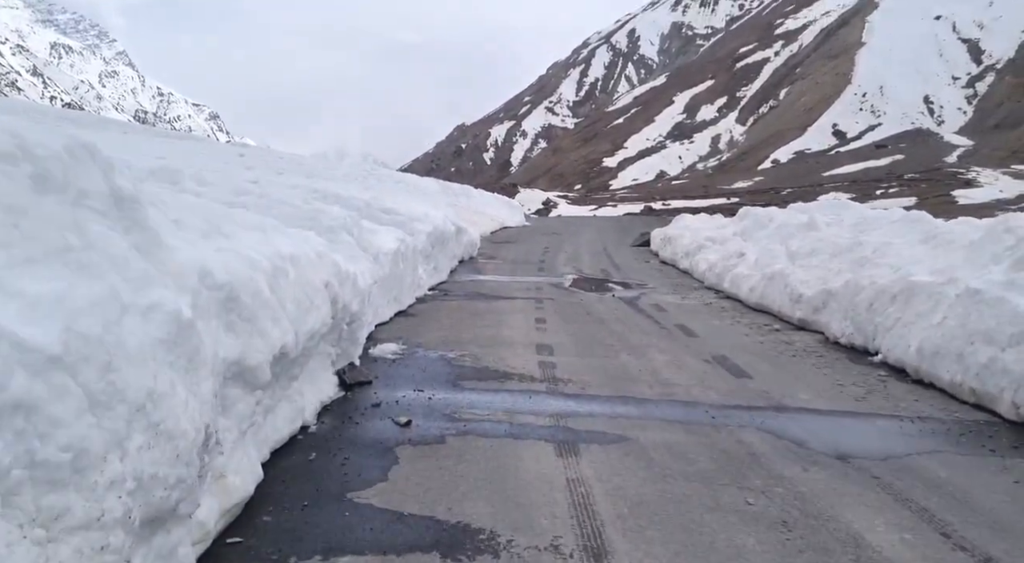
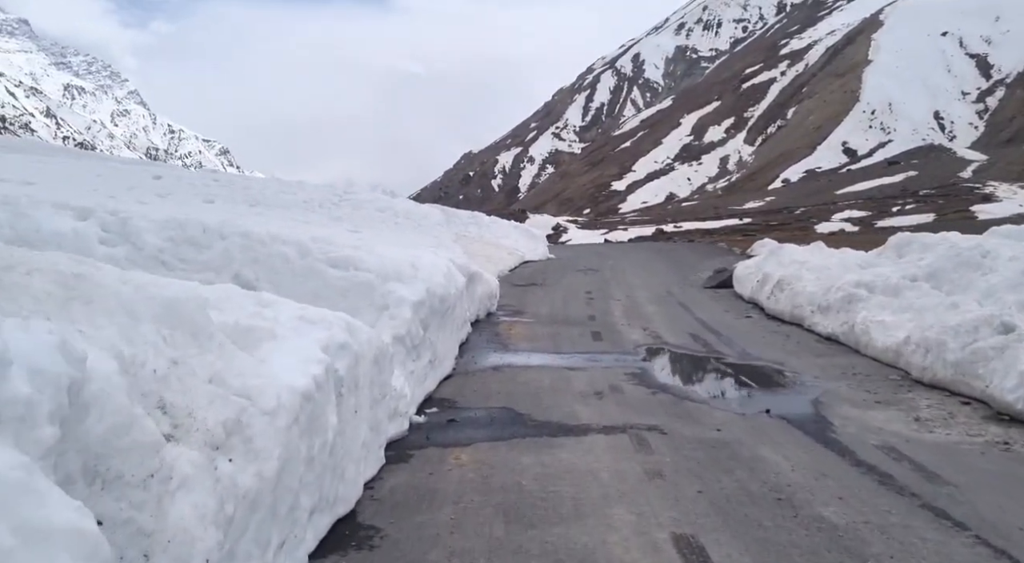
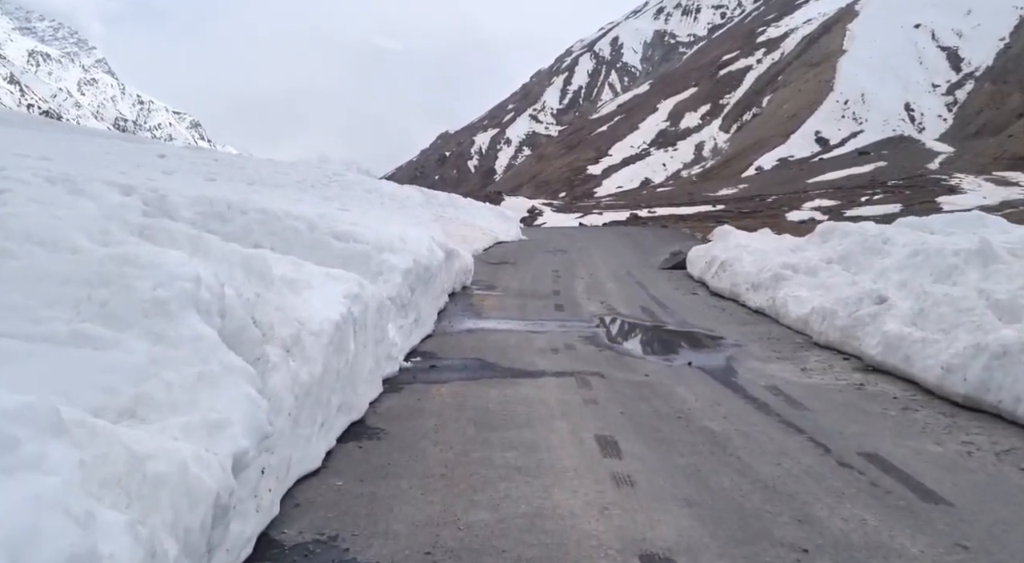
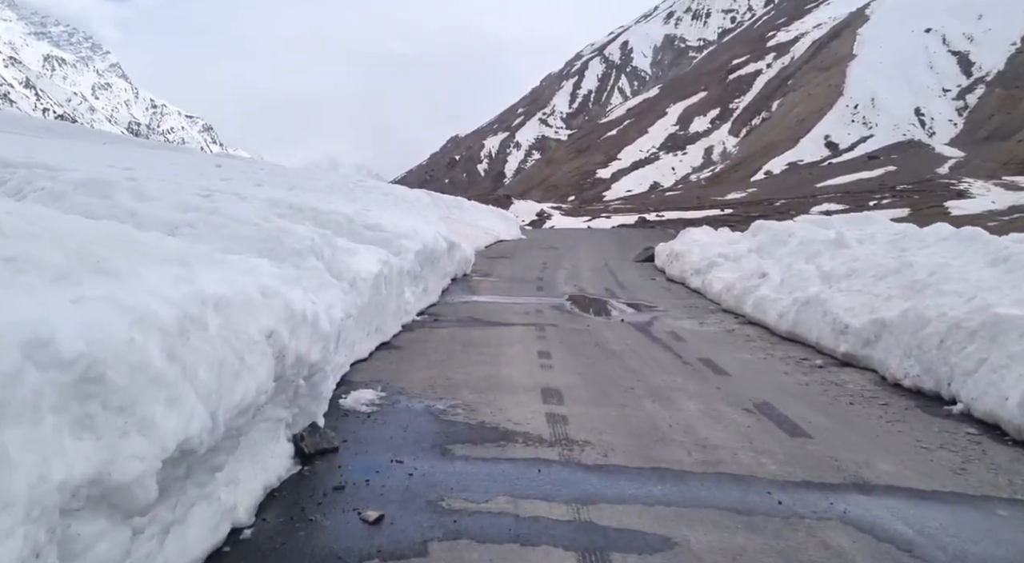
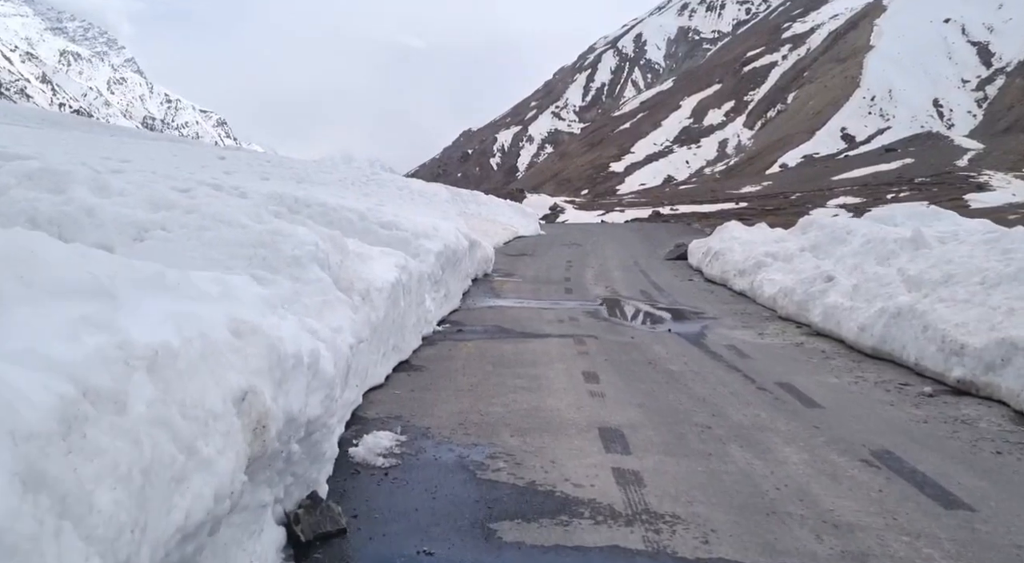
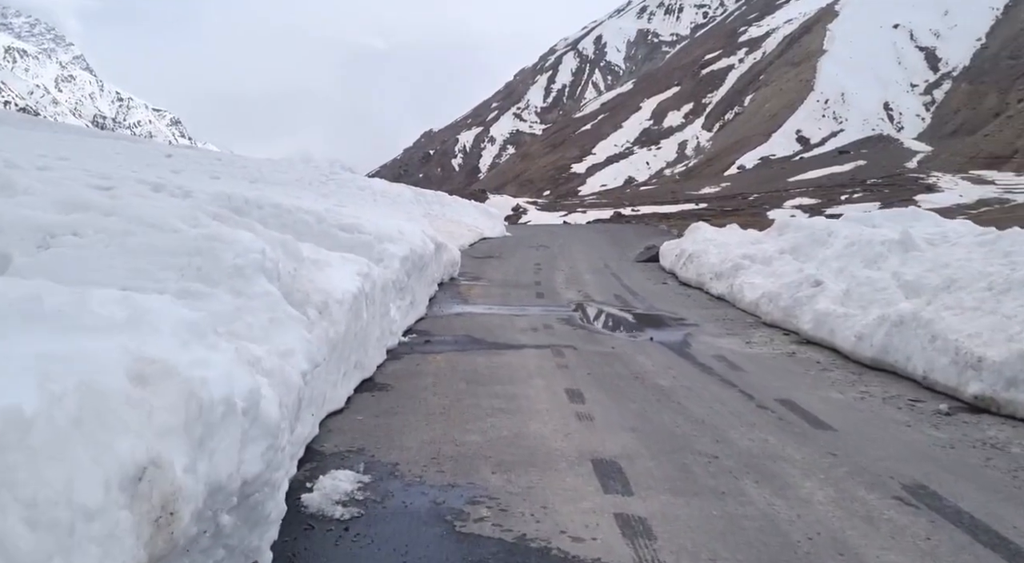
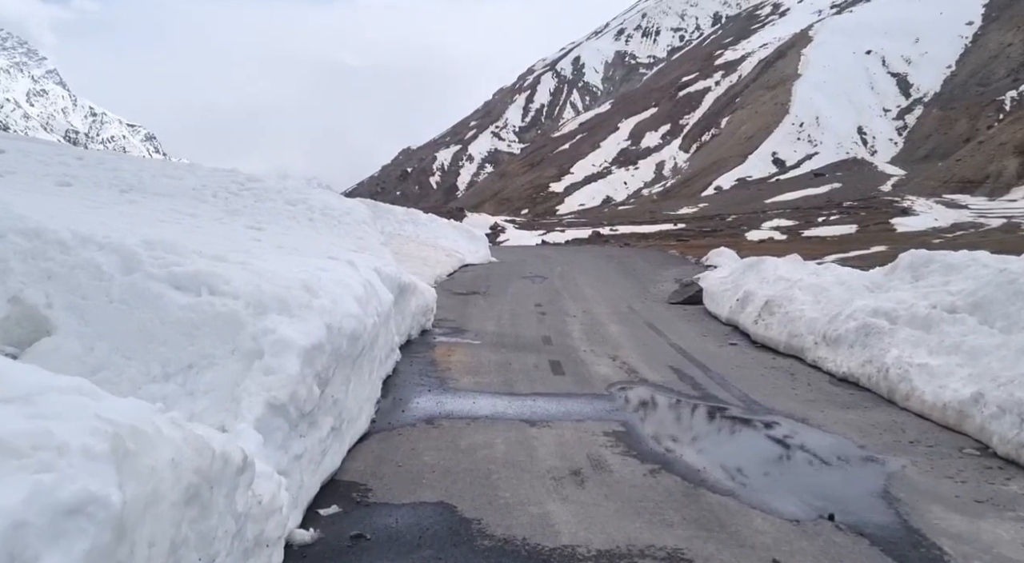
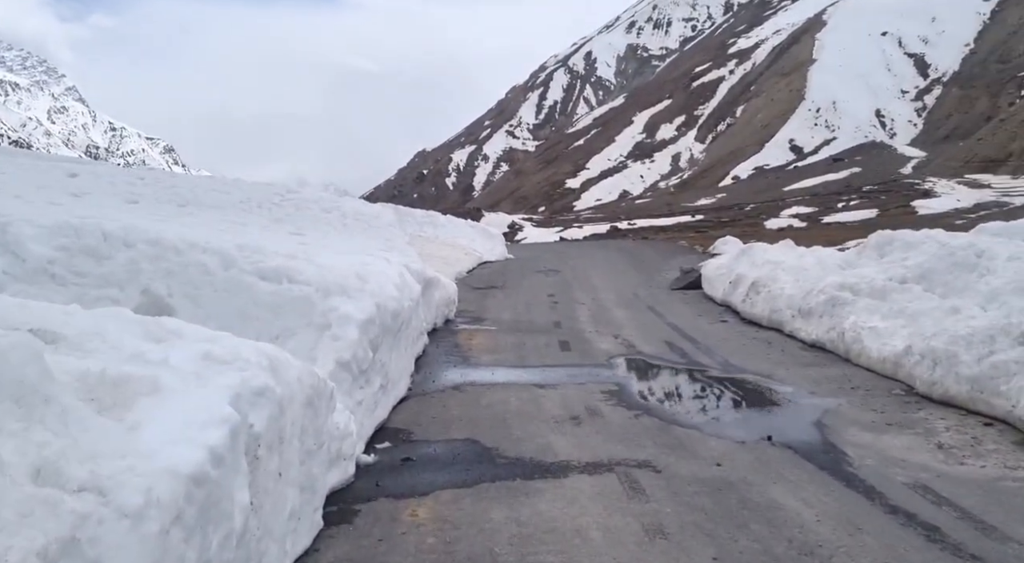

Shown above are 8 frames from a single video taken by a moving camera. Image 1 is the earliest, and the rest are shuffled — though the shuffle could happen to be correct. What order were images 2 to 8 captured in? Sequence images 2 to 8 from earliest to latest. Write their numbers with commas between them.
4, 5, 6, 3, 2, 8, 7
